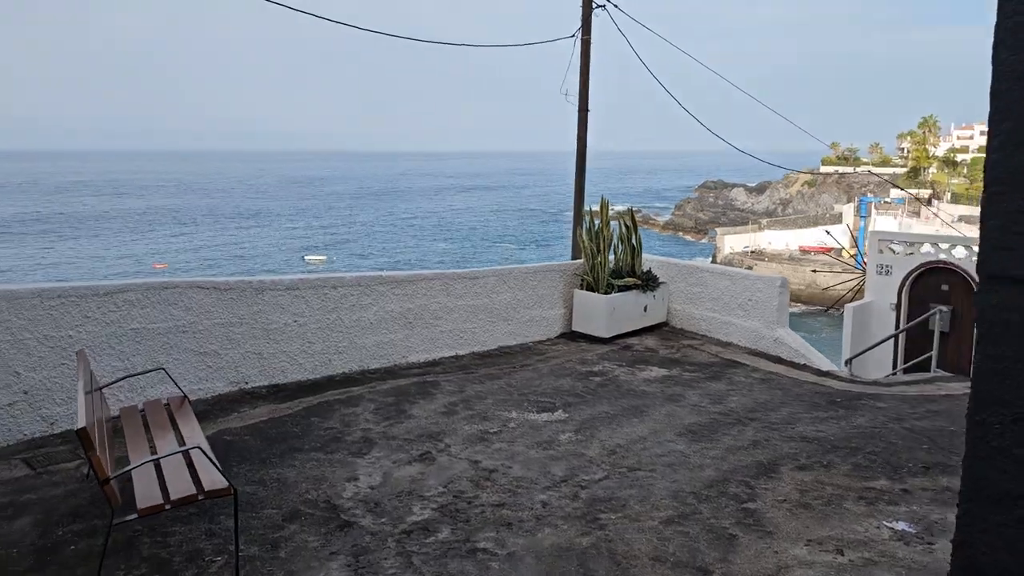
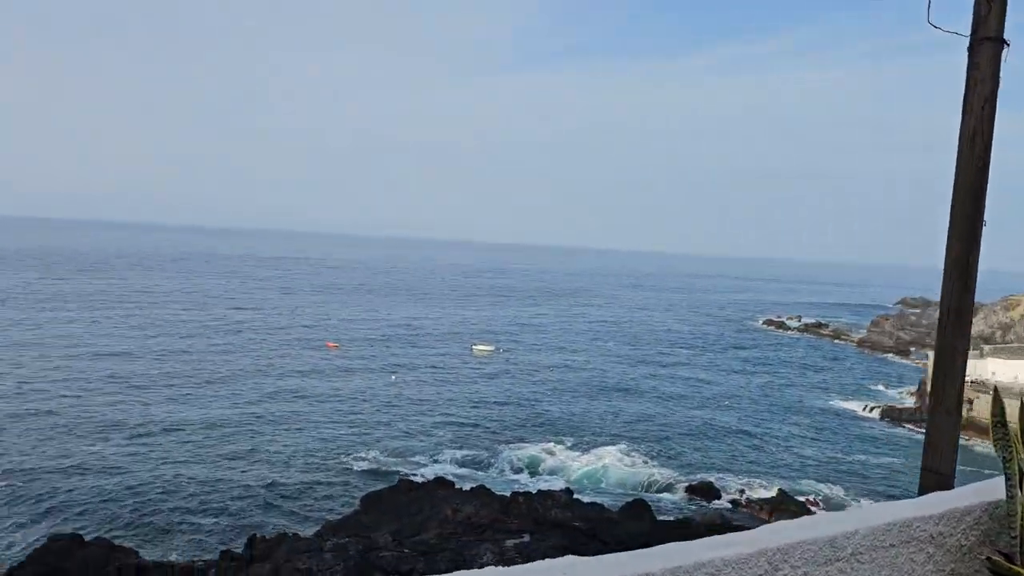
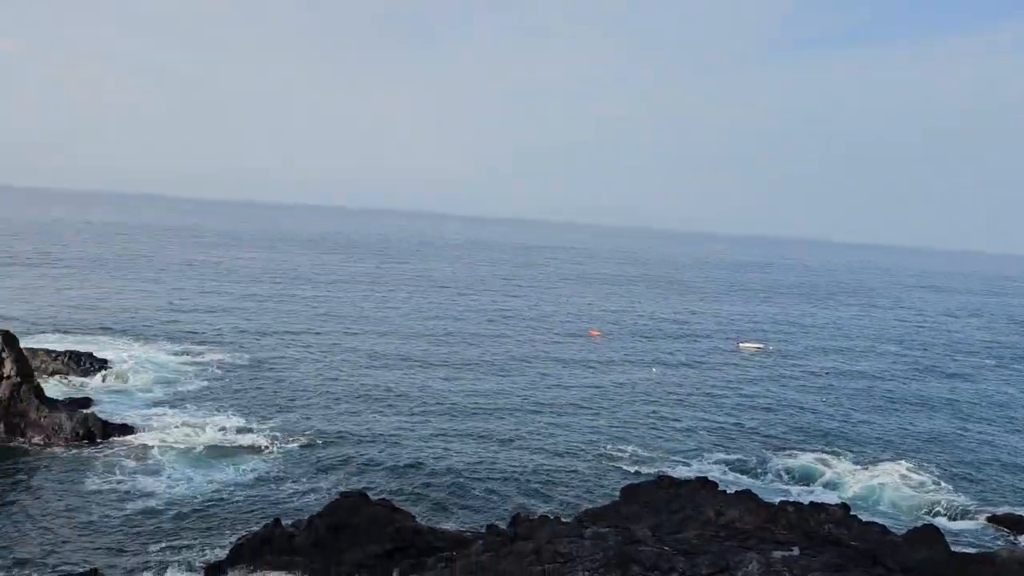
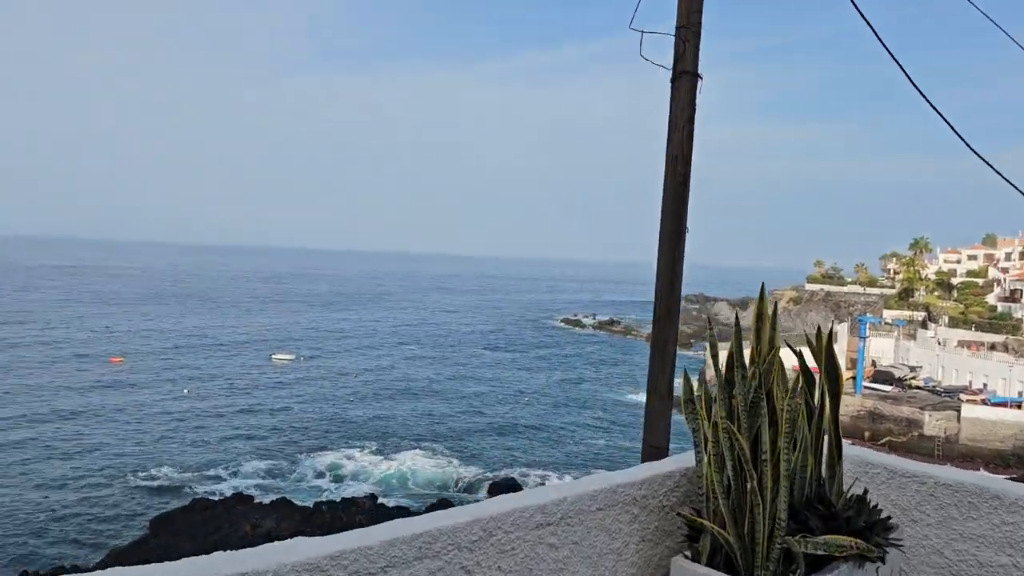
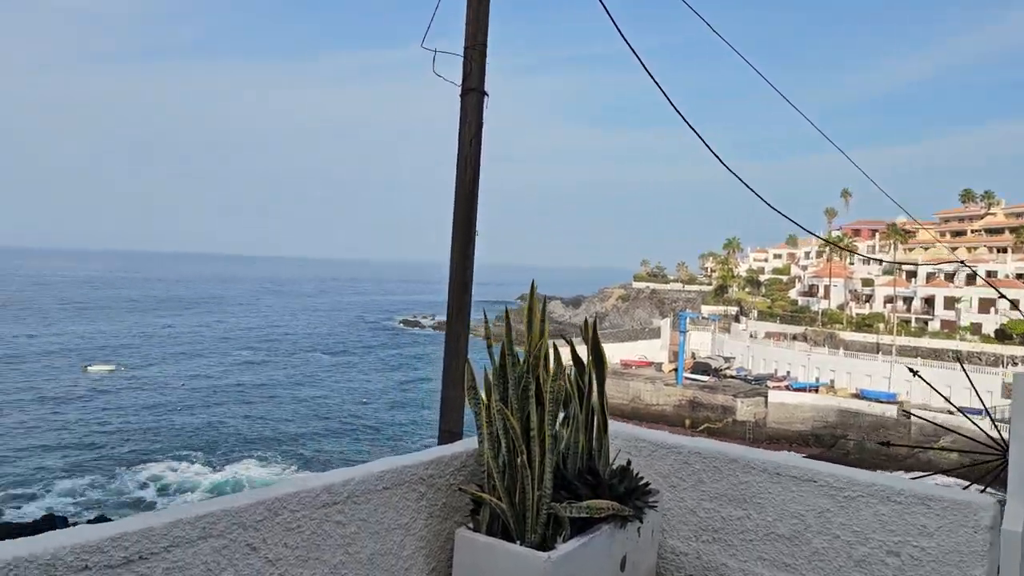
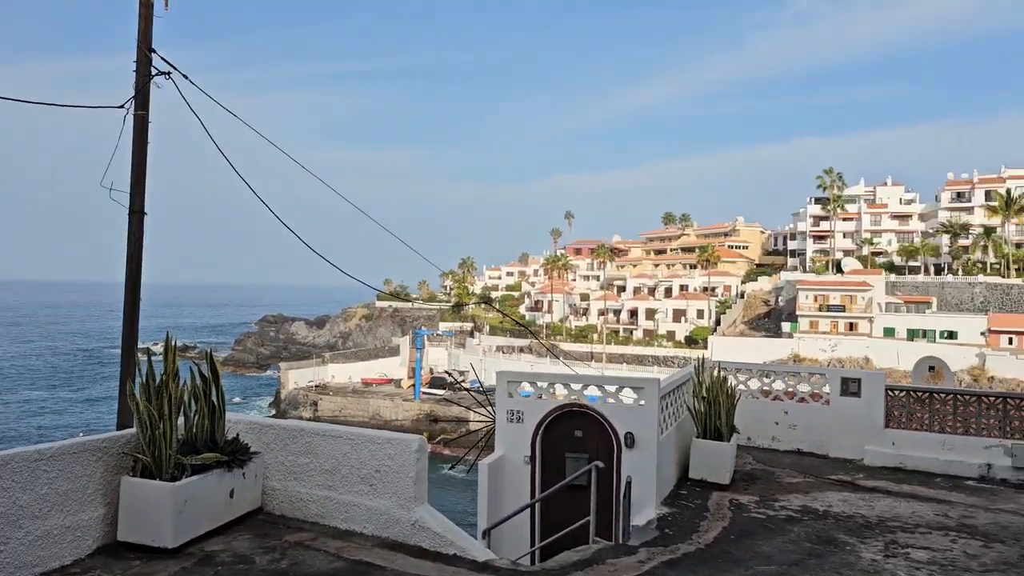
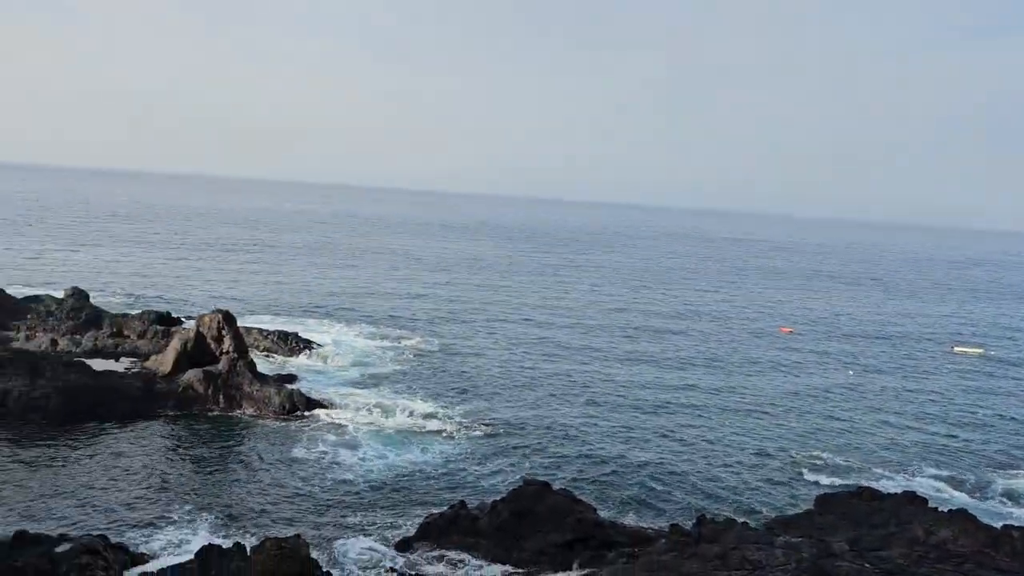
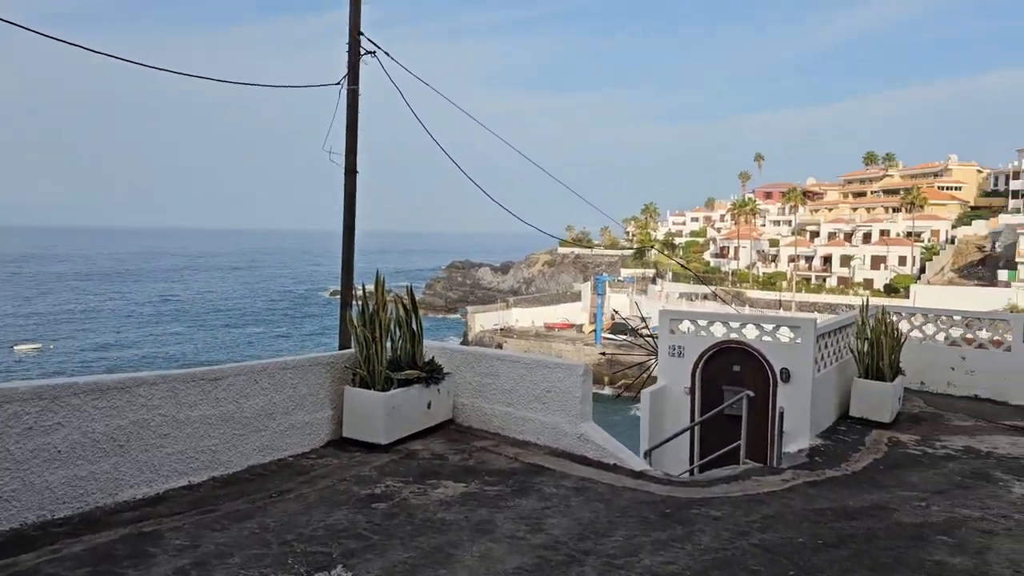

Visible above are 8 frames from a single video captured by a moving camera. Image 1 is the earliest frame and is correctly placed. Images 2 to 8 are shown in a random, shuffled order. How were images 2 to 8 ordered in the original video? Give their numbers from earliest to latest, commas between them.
8, 6, 5, 4, 2, 3, 7
